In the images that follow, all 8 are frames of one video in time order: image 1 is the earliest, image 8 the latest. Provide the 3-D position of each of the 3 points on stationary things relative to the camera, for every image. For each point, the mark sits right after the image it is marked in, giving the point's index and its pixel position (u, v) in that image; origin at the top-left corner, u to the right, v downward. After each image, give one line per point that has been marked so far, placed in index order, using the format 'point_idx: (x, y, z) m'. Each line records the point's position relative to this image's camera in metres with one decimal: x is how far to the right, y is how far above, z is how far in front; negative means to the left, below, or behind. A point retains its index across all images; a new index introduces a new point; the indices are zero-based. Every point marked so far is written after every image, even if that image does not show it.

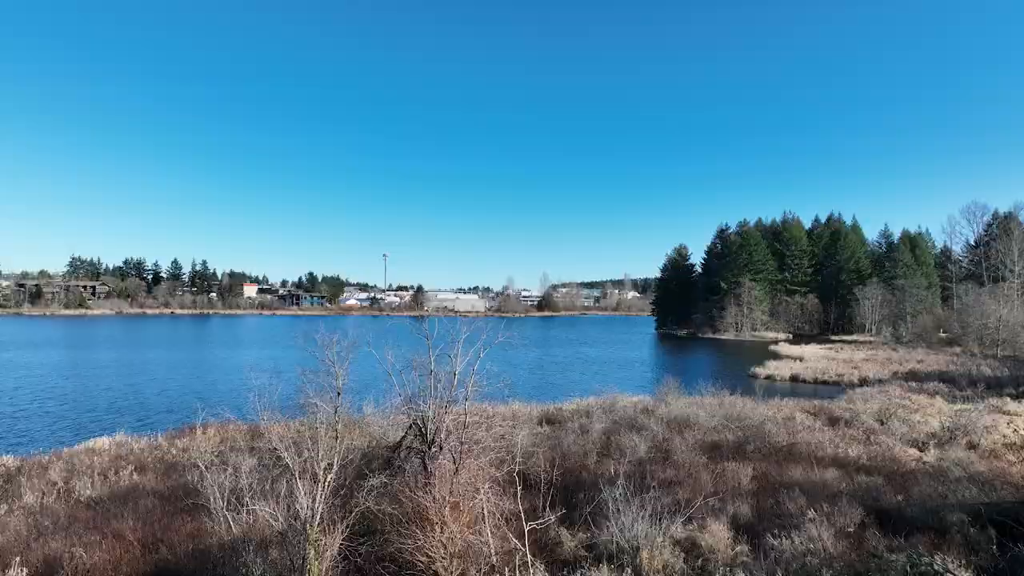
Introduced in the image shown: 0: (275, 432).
0: (-2.7, -1.6, +8.0) m
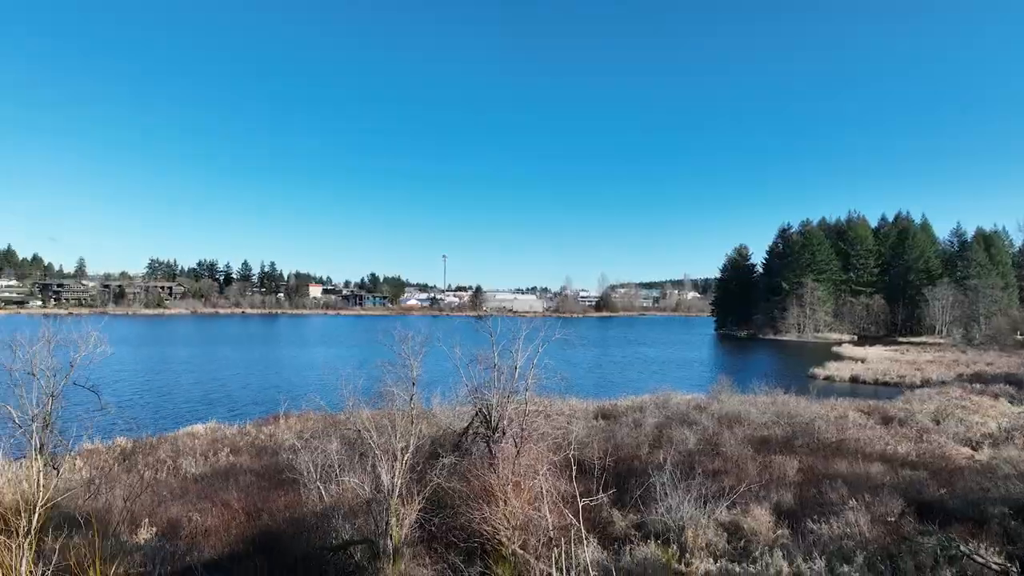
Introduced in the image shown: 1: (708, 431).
0: (-2.0, -1.6, +9.0) m
1: (+3.7, -2.7, +13.1) m
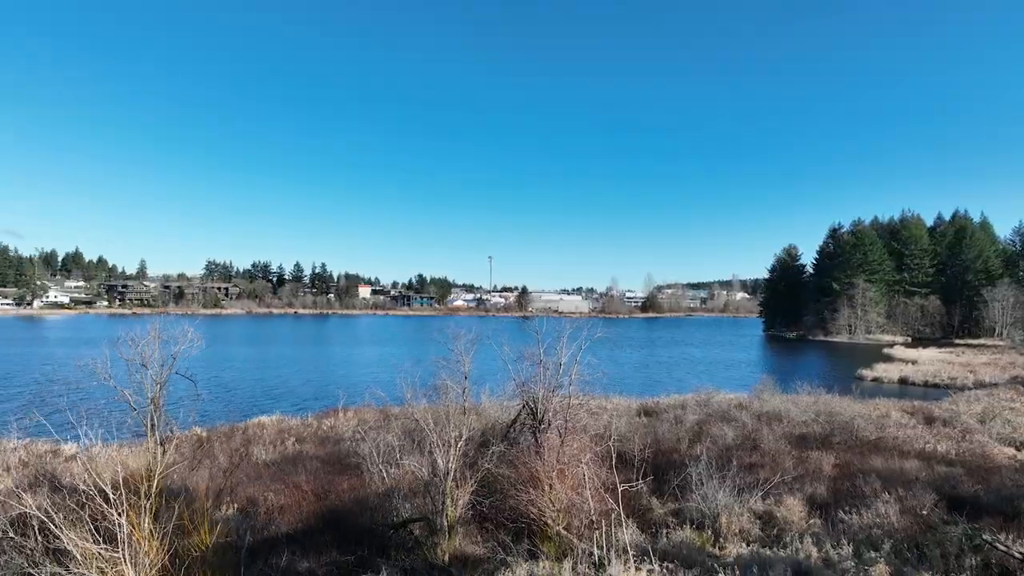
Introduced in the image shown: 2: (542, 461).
0: (-1.4, -1.7, +9.8) m
1: (+4.5, -2.7, +13.6) m
2: (+0.4, -2.2, +8.7) m
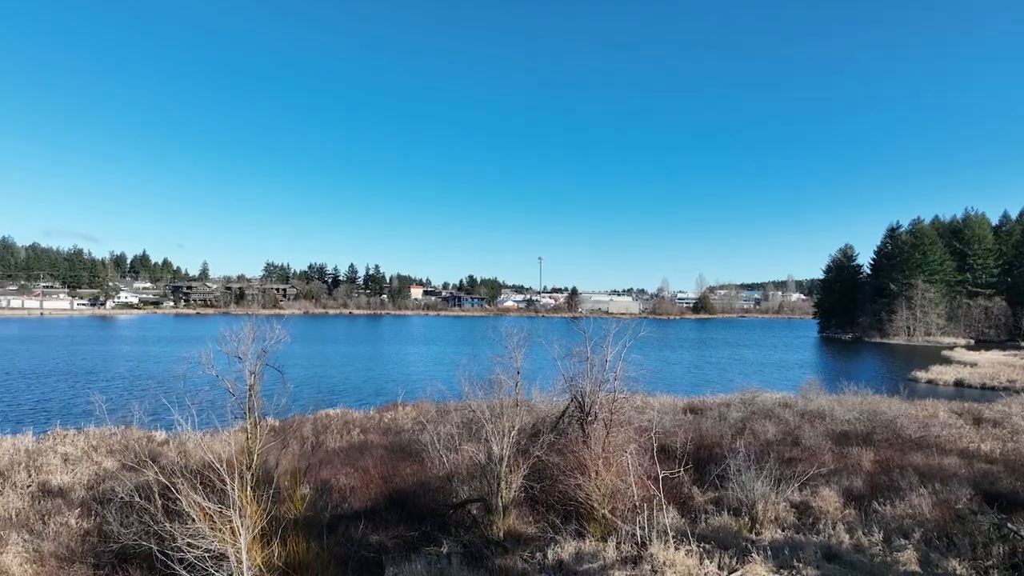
0: (-0.6, -1.7, +10.7) m
1: (+5.5, -2.7, +14.0) m
2: (+1.1, -2.2, +9.5) m
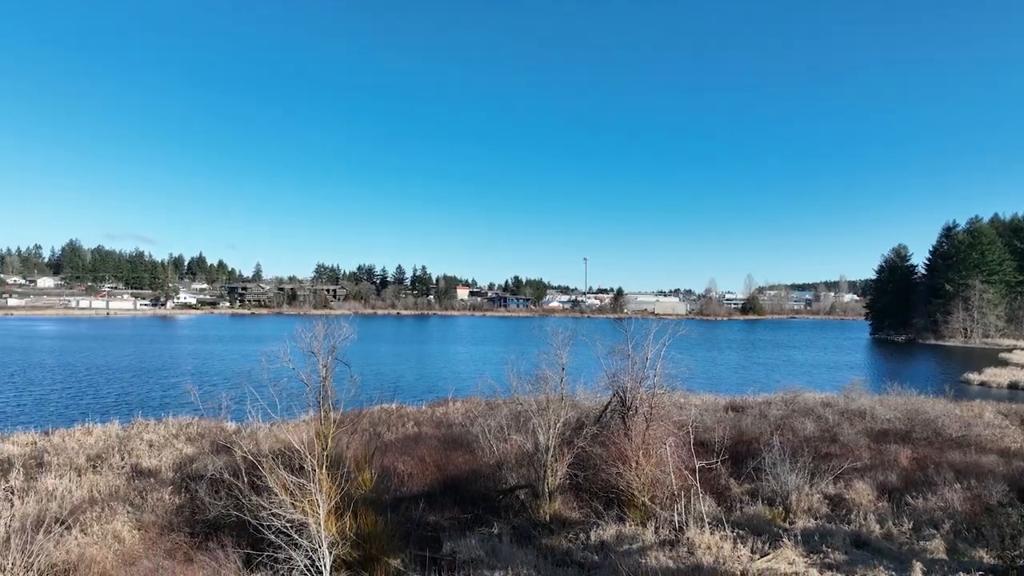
0: (+0.1, -1.7, +11.4) m
1: (+6.5, -2.7, +14.3) m
2: (+1.7, -2.2, +10.1) m
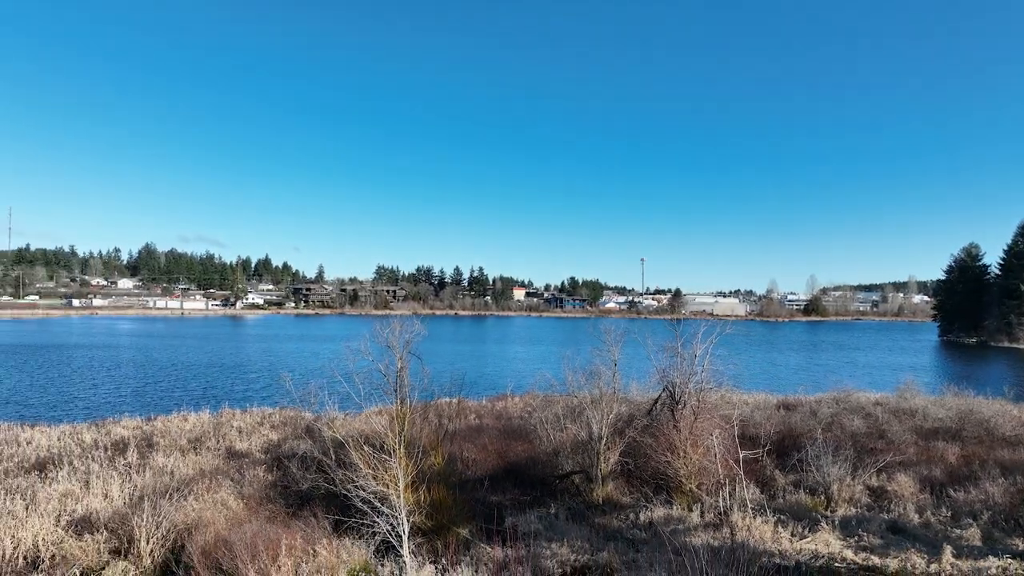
0: (+1.1, -1.7, +12.3) m
1: (+7.6, -2.8, +14.7) m
2: (+2.6, -2.2, +10.8) m
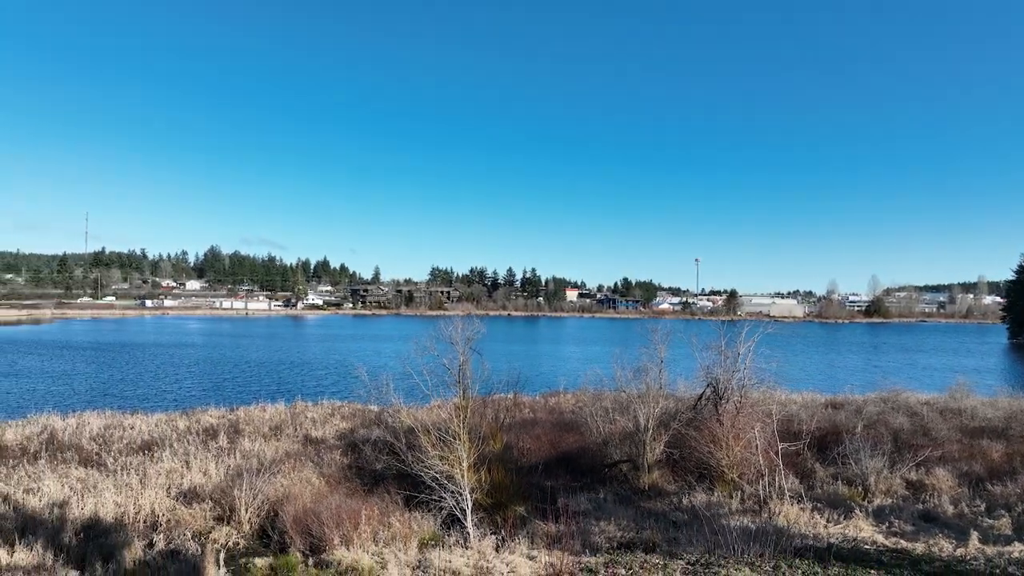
0: (+2.0, -1.8, +13.1) m
1: (+8.8, -2.8, +15.0) m
2: (+3.4, -2.3, +11.5) m
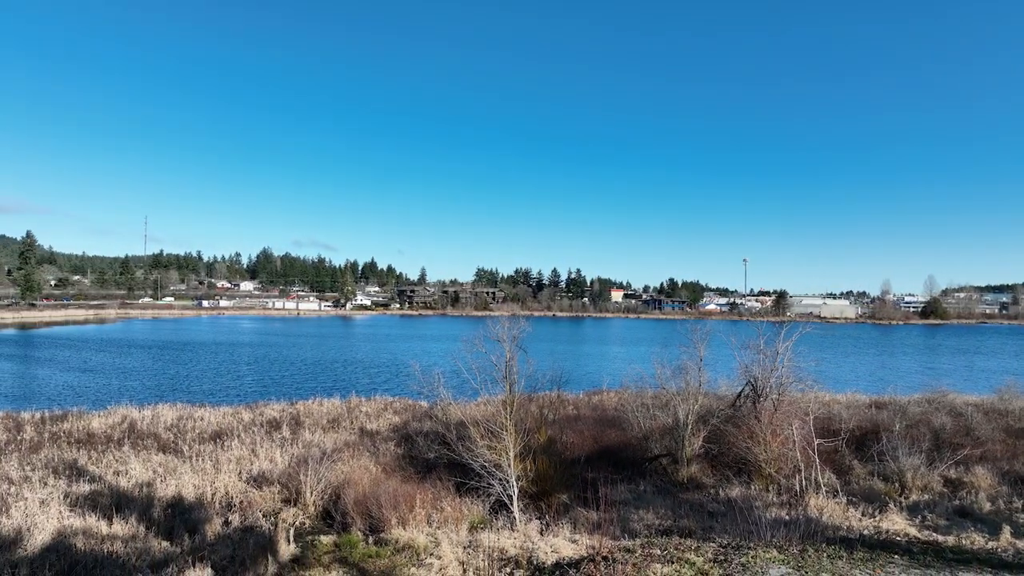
0: (+2.9, -1.8, +13.5) m
1: (+9.7, -2.8, +15.0) m
2: (+4.2, -2.3, +11.9) m
